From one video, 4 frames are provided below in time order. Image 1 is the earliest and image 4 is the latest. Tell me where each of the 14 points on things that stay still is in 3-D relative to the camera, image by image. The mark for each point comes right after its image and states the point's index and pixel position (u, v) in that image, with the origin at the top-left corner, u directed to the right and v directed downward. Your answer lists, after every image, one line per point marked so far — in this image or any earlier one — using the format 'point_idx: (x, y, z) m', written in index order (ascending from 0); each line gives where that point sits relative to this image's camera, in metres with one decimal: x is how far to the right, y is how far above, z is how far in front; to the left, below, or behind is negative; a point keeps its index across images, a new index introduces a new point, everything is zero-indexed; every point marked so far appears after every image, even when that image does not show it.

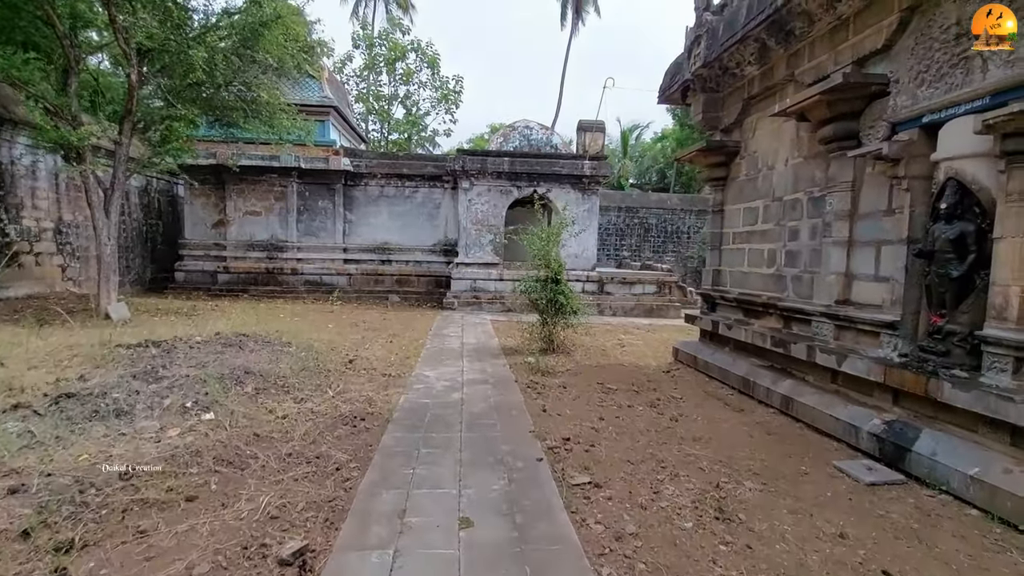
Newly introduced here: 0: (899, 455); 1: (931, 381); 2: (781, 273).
0: (+2.7, -1.2, +3.5) m
1: (+3.0, -0.7, +3.5) m
2: (+2.9, +0.2, +5.5) m
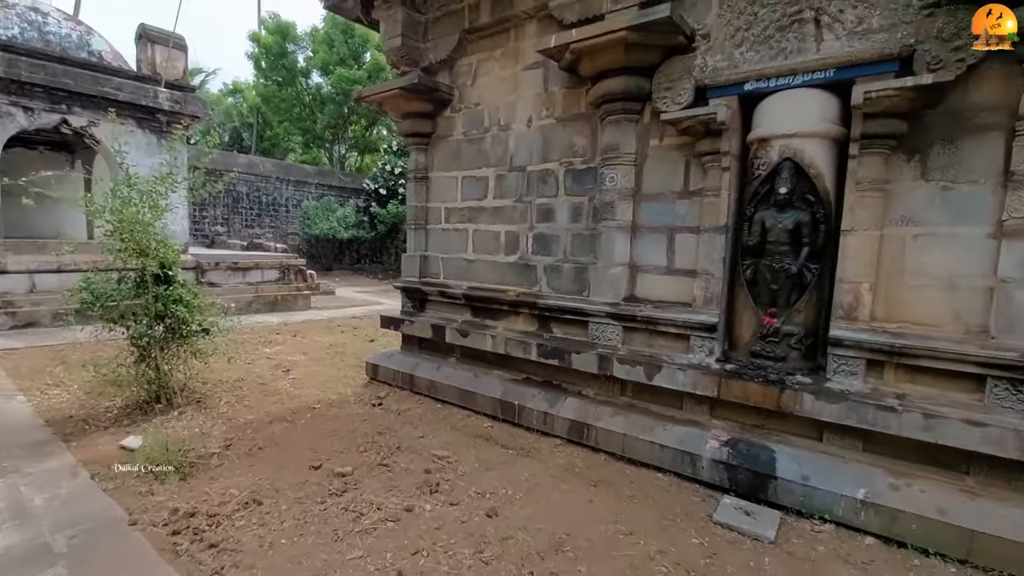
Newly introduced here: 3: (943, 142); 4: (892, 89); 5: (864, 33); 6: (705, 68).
0: (+1.5, -1.2, +3.0) m
1: (+1.7, -0.6, +3.1) m
2: (+0.2, +0.2, +4.4) m
3: (+2.5, +0.8, +2.9) m
4: (+2.1, +1.1, +2.8) m
5: (+2.1, +1.5, +3.0) m
6: (+1.3, +1.5, +3.4) m
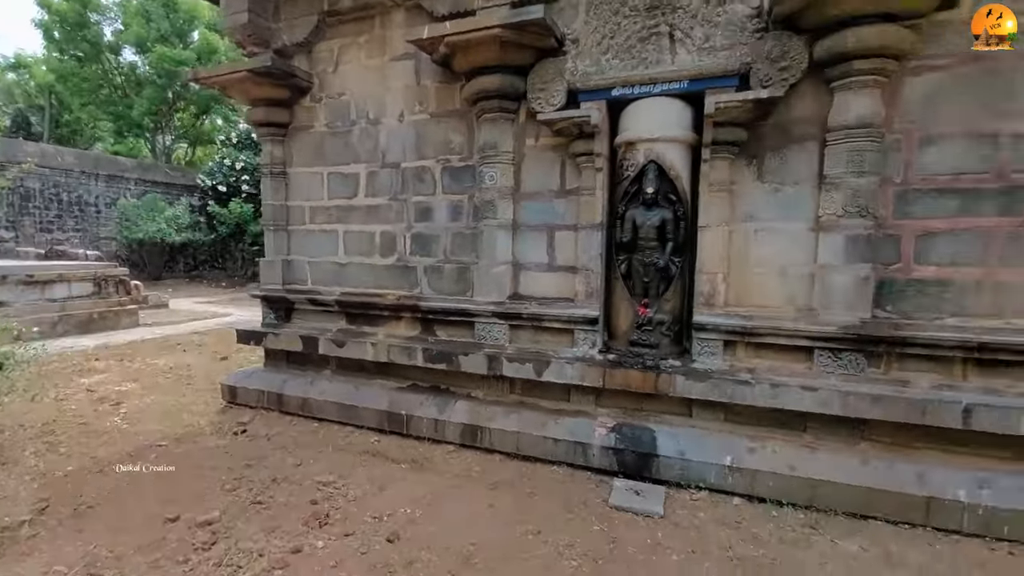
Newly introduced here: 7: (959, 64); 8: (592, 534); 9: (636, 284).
0: (+0.8, -1.1, +3.2) m
1: (+1.0, -0.6, +3.3) m
2: (-0.9, +0.2, +4.3) m
3: (+1.7, +0.9, +3.3) m
4: (+1.4, +1.2, +3.1) m
5: (+1.3, +1.6, +3.3) m
6: (+0.4, +1.5, +3.6) m
7: (+2.6, +1.3, +2.9) m
8: (+0.4, -1.3, +2.7) m
9: (+0.9, 0.0, +3.5) m
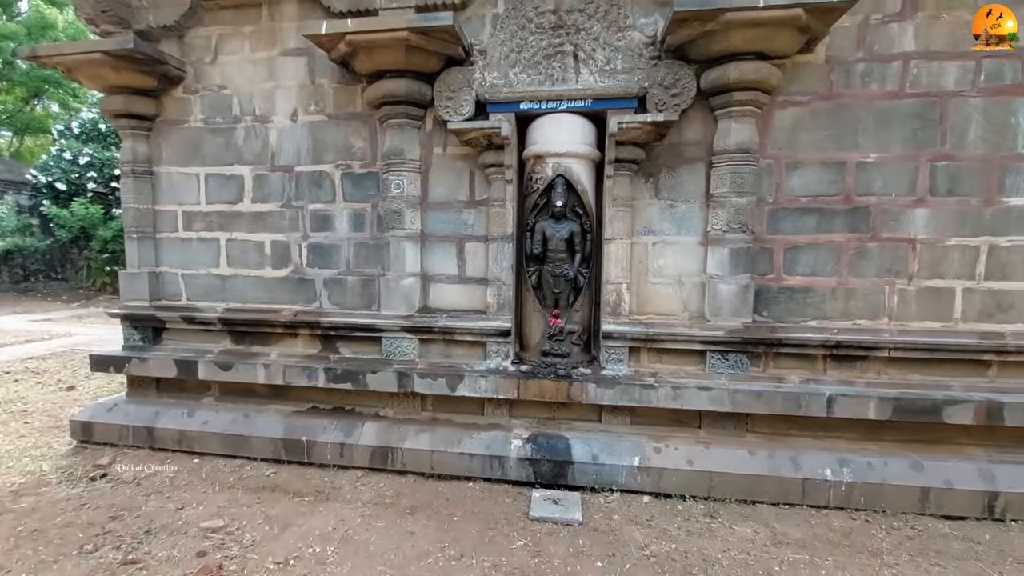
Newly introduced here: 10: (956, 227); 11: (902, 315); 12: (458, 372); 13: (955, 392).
0: (+0.3, -1.2, +3.3) m
1: (+0.4, -0.7, +3.4) m
2: (-1.6, +0.1, +3.9) m
3: (+1.1, +0.9, +3.6) m
4: (+0.8, +1.1, +3.3) m
5: (+0.7, +1.5, +3.5) m
6: (-0.2, +1.4, +3.5) m
7: (+2.1, +1.3, +3.4) m
8: (0.0, -1.4, +2.6) m
9: (+0.2, 0.0, +3.6) m
10: (+2.9, +0.4, +3.3) m
11: (+2.7, -0.2, +3.4) m
12: (-0.4, -0.6, +3.6) m
13: (+2.9, -0.7, +3.3) m
